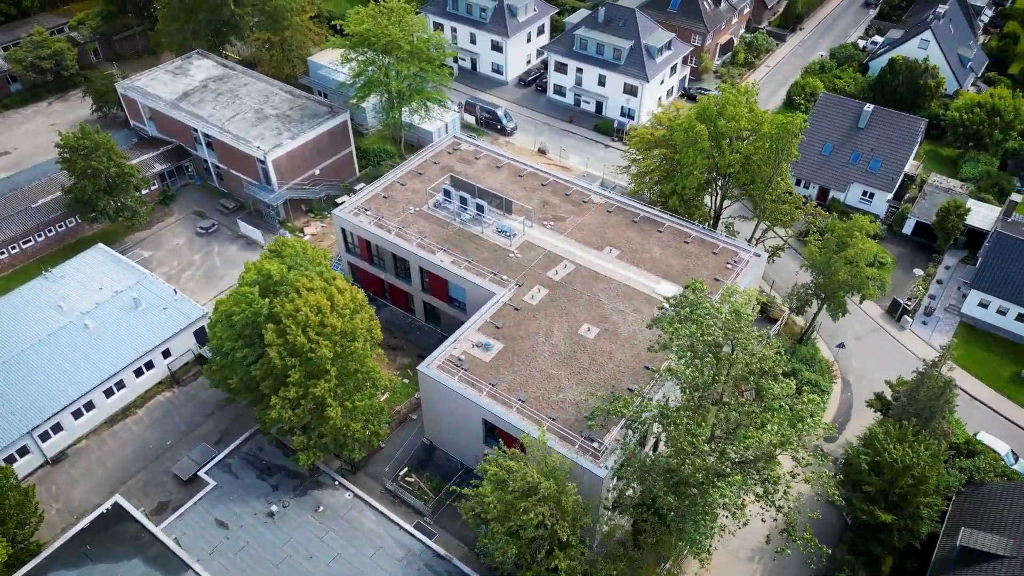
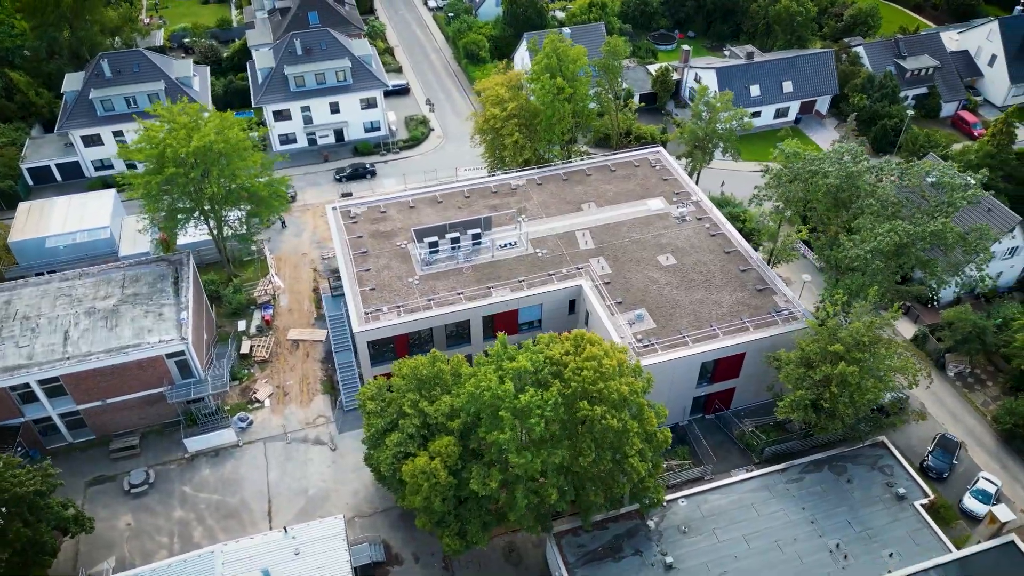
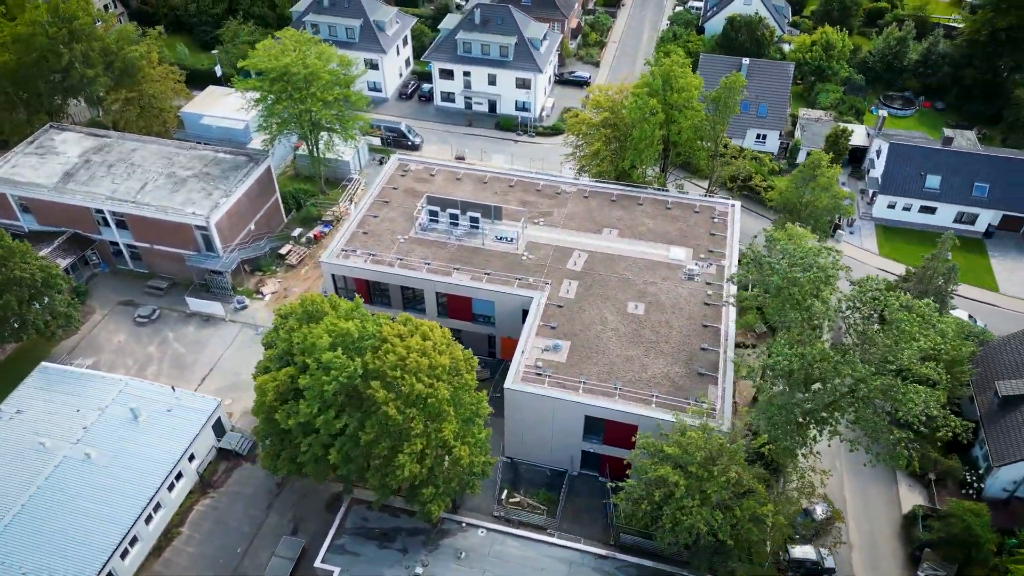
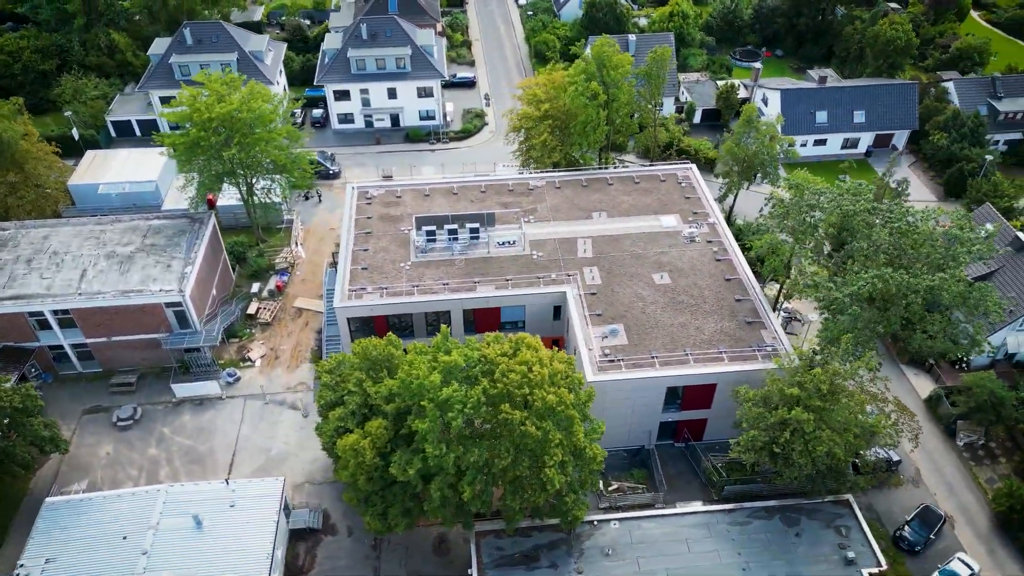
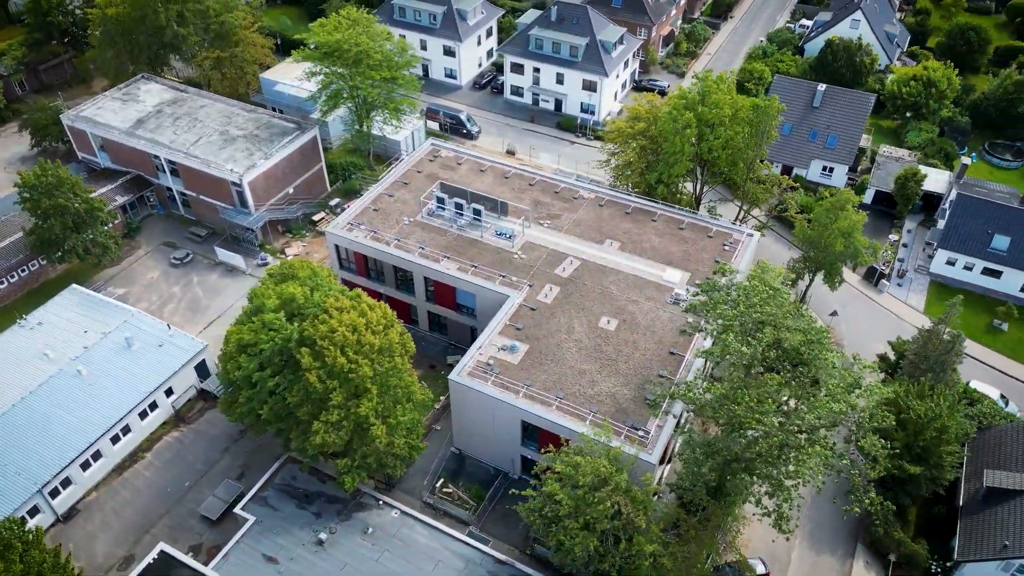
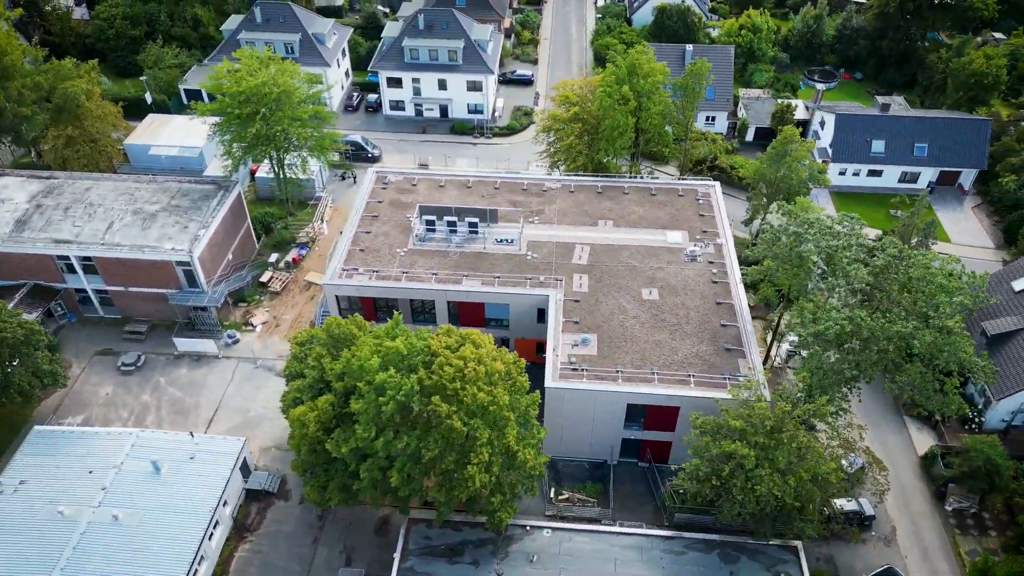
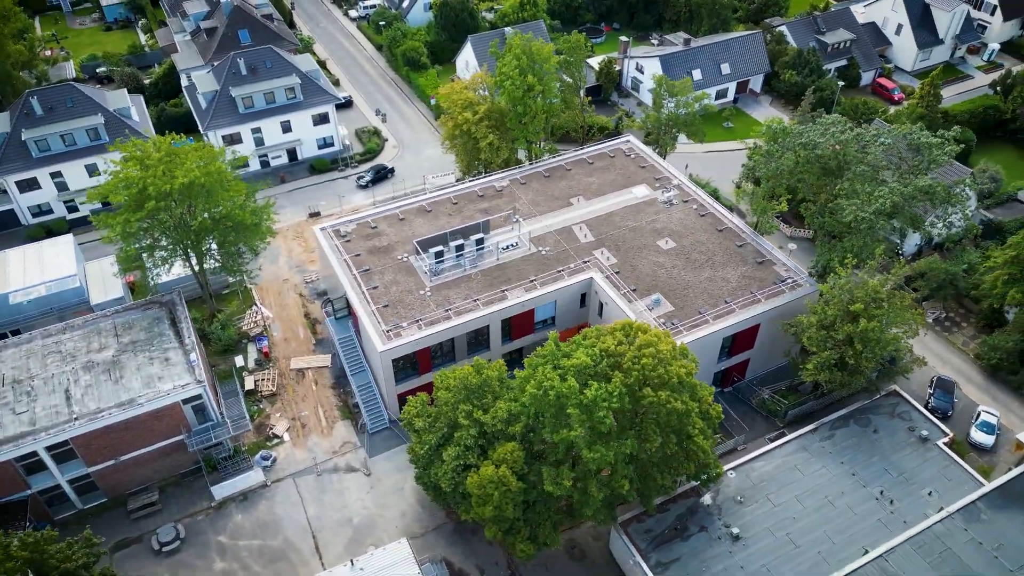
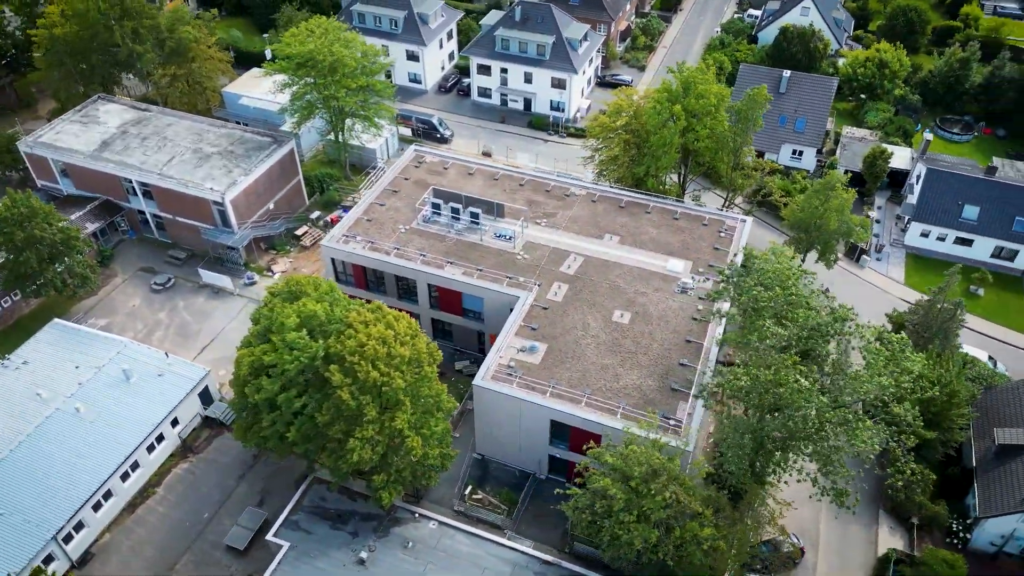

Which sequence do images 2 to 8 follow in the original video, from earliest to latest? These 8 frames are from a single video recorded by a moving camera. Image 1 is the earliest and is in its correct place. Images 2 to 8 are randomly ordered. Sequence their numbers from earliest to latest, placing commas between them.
5, 8, 3, 6, 4, 2, 7
